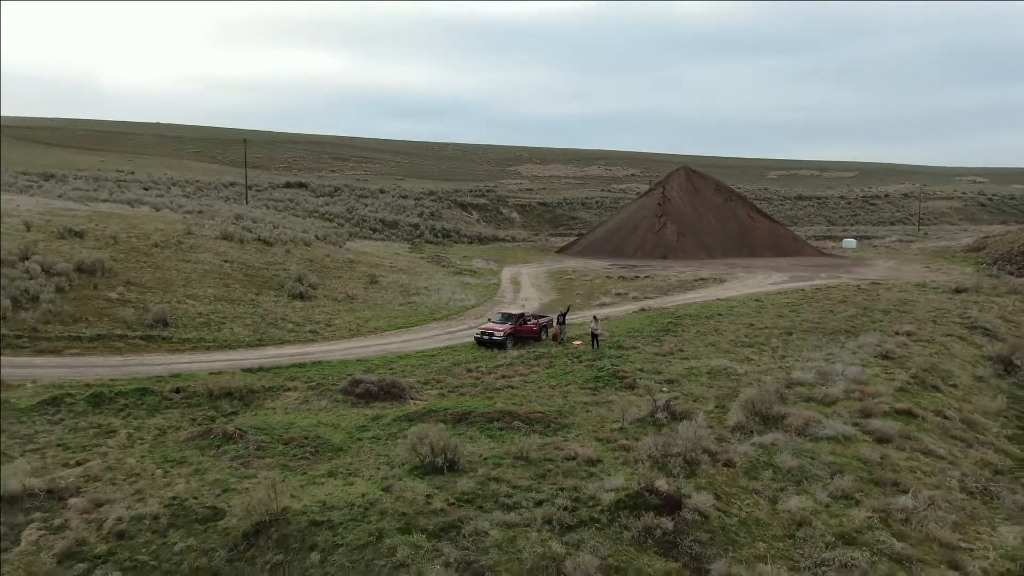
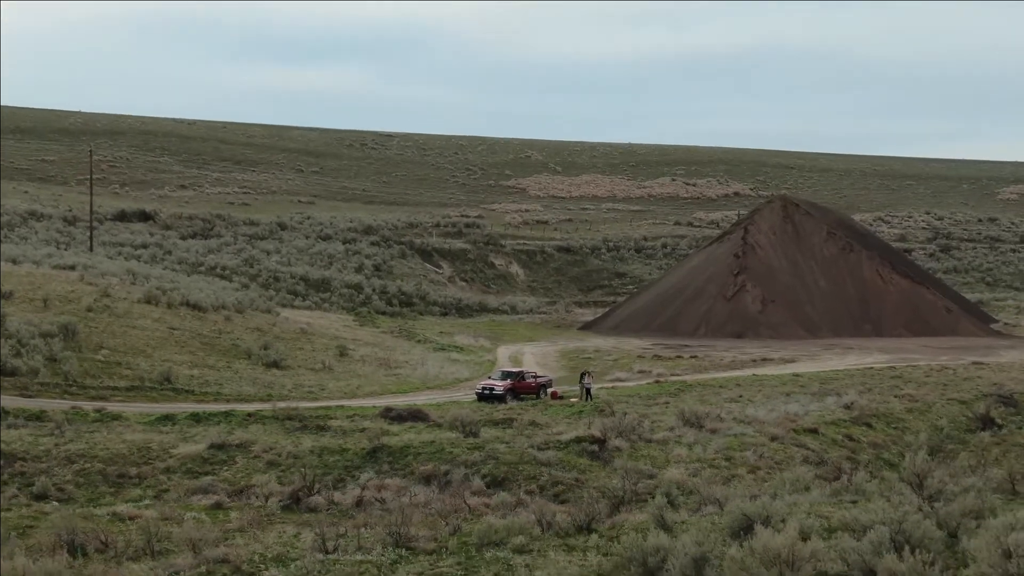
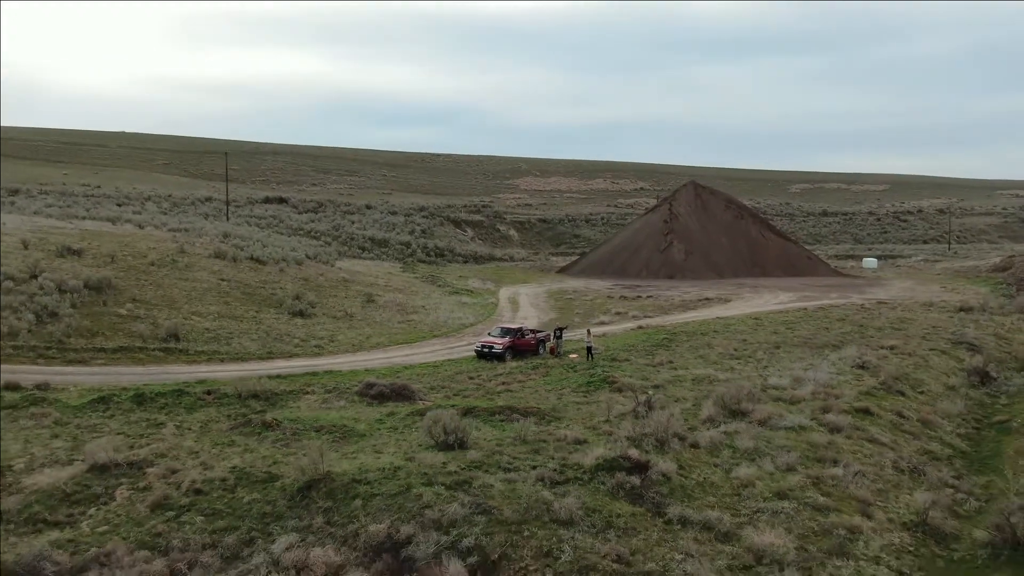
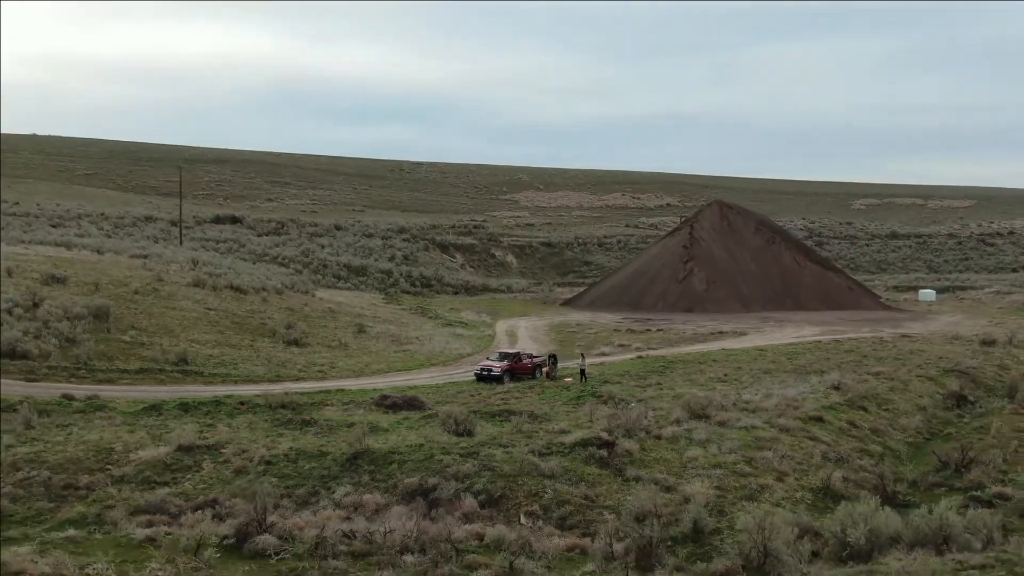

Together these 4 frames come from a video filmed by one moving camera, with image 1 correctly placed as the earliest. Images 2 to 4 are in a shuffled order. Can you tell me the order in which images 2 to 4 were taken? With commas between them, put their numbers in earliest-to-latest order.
3, 4, 2
